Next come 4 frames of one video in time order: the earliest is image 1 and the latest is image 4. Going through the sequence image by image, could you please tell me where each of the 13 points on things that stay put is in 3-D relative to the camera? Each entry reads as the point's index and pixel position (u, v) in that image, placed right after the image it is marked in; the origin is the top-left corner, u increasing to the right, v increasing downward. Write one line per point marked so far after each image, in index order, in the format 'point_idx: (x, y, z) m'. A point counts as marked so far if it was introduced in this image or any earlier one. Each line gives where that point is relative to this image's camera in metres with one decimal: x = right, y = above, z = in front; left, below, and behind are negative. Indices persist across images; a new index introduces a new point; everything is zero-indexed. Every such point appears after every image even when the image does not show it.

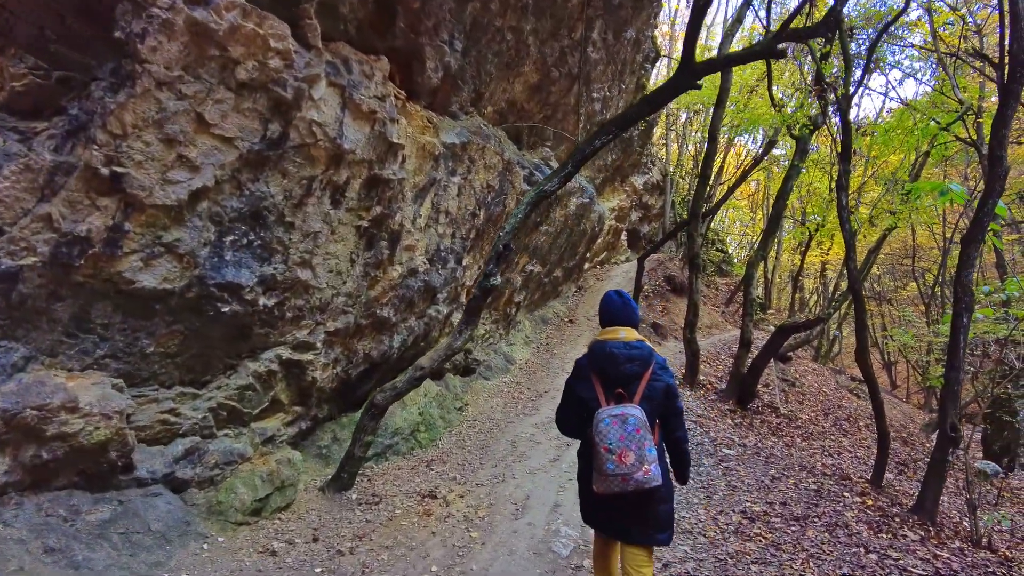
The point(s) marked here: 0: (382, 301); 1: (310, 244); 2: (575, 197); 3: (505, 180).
0: (-1.6, -0.2, +8.1) m
1: (-2.1, +0.5, +6.7) m
2: (+1.6, +2.3, +16.2) m
3: (-0.1, +1.8, +10.4) m
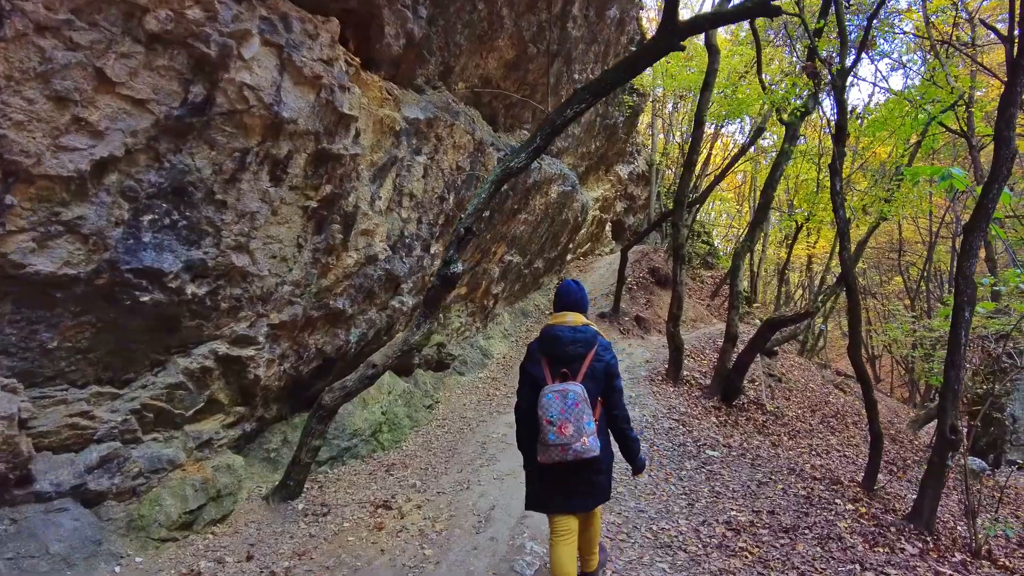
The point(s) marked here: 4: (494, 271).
0: (-2.0, 0.0, +7.4) m
1: (-2.5, +0.6, +6.0) m
2: (+1.1, +2.5, +15.5) m
3: (-0.6, +1.9, +9.7) m
4: (-0.4, +0.4, +13.9) m
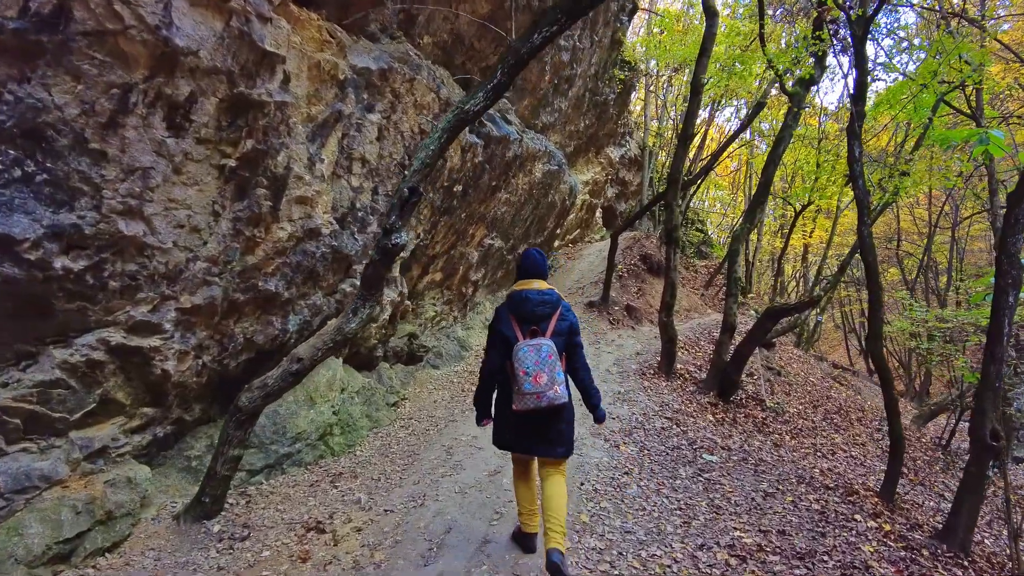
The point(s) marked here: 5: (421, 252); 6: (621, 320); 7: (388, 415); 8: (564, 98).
0: (-2.4, +0.2, +6.2) m
1: (-2.8, +0.8, +4.8) m
2: (+0.7, +2.8, +14.3) m
3: (-0.9, +2.1, +8.5) m
4: (-0.8, +0.6, +12.8) m
5: (-1.4, +0.5, +9.7) m
6: (+2.6, -0.8, +15.2) m
7: (-1.7, -1.8, +9.0) m
8: (+1.2, +4.4, +14.9) m
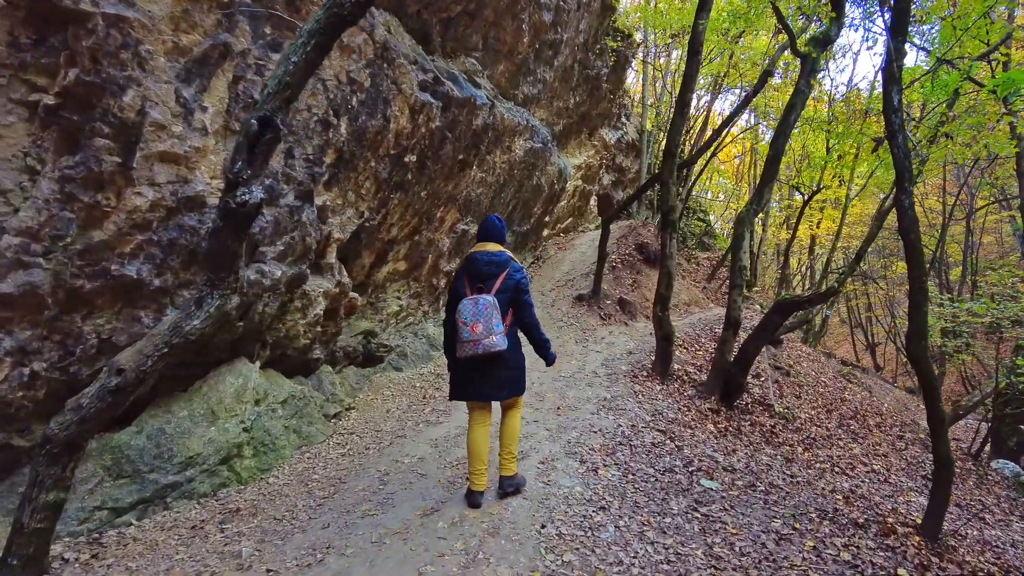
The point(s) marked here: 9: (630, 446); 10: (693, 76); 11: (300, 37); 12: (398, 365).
0: (-2.9, +0.3, +4.7) m
1: (-3.3, +0.9, +3.3) m
2: (+0.2, +3.0, +12.8) m
3: (-1.4, +2.3, +7.0) m
4: (-1.2, +0.8, +11.3) m
5: (-1.8, +0.7, +8.2) m
6: (+2.1, -0.6, +13.7) m
7: (-2.2, -1.6, +7.5) m
8: (+0.8, +4.6, +13.3) m
9: (+1.4, -1.8, +7.3) m
10: (+3.0, +3.5, +10.4) m
11: (-1.1, +1.3, +3.4) m
12: (-1.8, -1.2, +10.1) m
